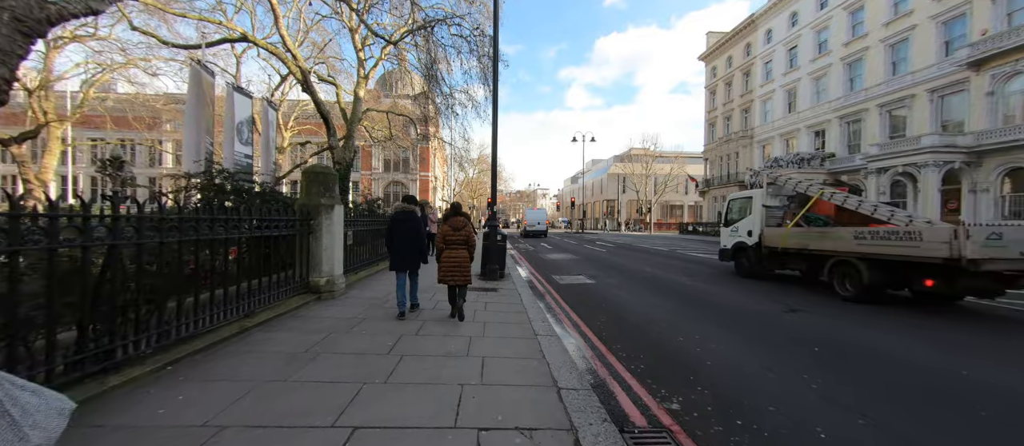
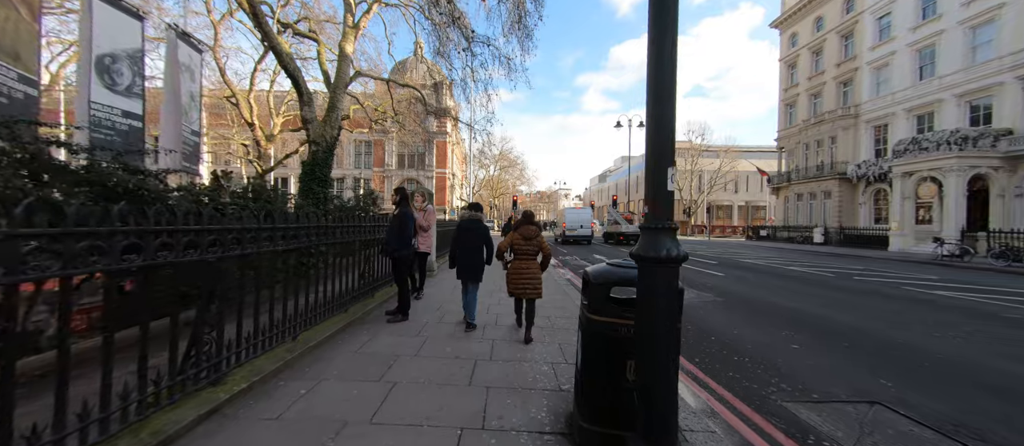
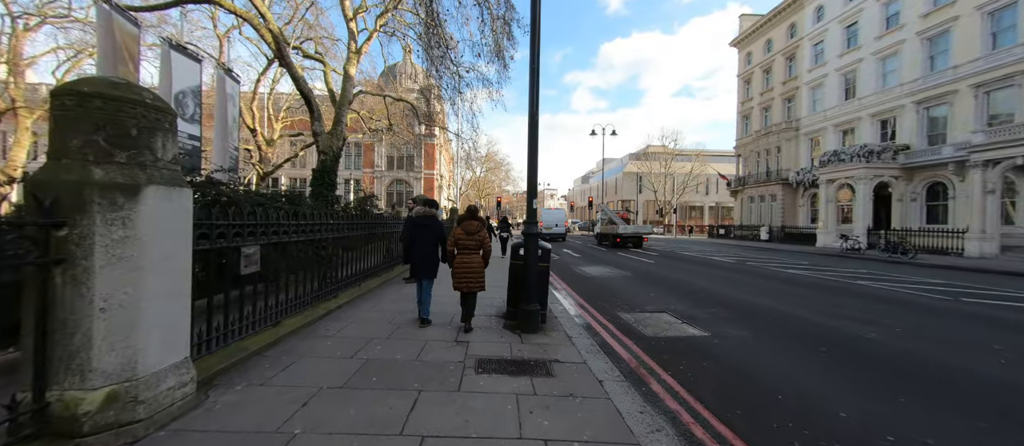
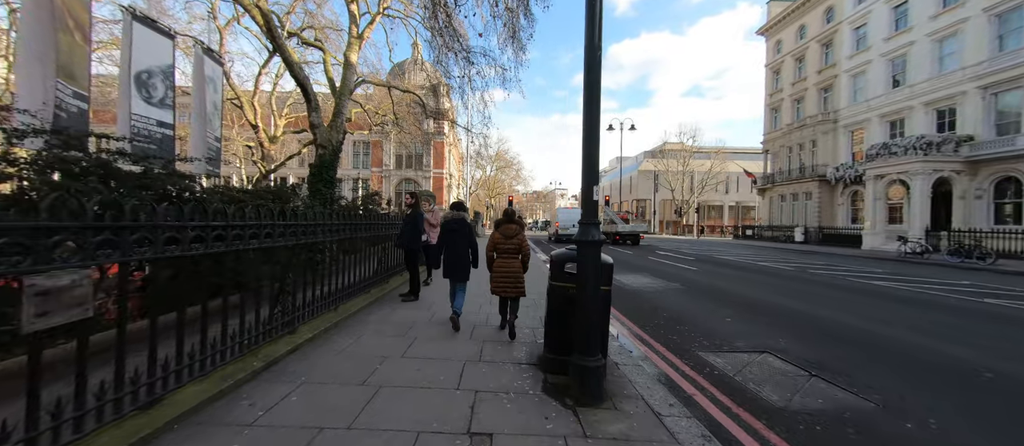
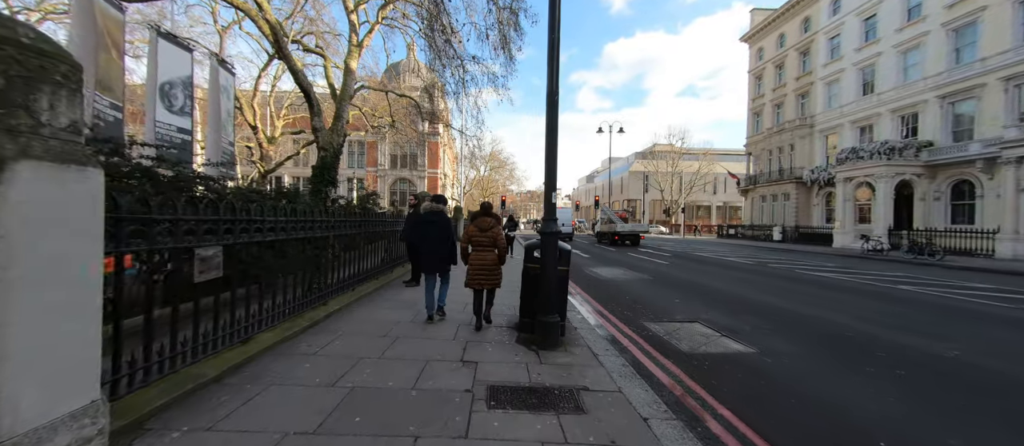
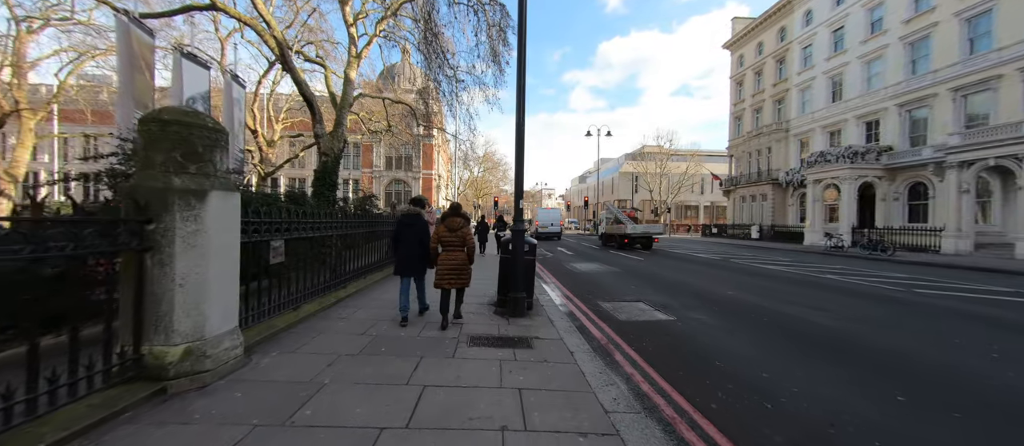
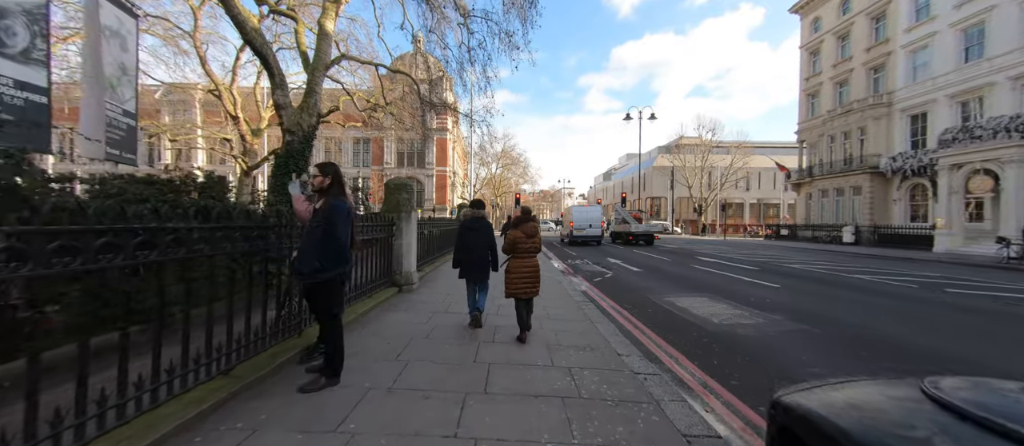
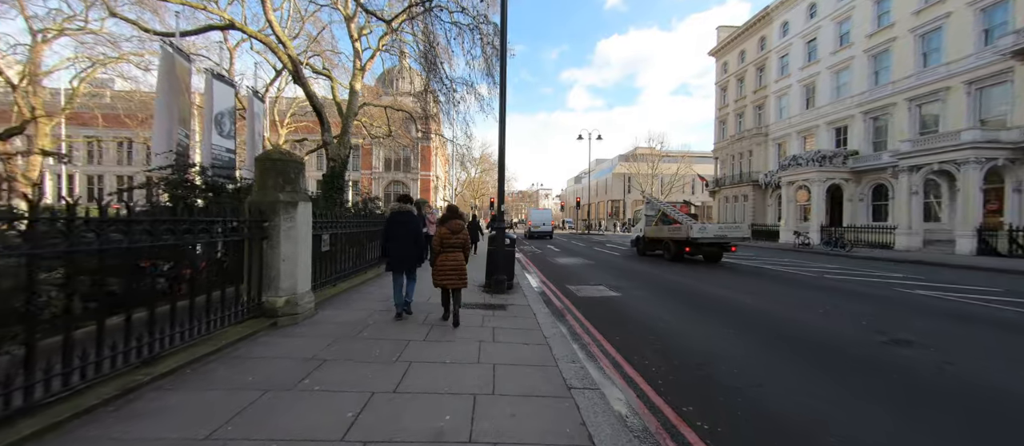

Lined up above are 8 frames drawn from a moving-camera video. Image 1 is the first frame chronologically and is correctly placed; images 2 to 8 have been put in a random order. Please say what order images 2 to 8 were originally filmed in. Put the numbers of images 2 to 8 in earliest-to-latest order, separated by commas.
8, 6, 3, 5, 4, 2, 7
